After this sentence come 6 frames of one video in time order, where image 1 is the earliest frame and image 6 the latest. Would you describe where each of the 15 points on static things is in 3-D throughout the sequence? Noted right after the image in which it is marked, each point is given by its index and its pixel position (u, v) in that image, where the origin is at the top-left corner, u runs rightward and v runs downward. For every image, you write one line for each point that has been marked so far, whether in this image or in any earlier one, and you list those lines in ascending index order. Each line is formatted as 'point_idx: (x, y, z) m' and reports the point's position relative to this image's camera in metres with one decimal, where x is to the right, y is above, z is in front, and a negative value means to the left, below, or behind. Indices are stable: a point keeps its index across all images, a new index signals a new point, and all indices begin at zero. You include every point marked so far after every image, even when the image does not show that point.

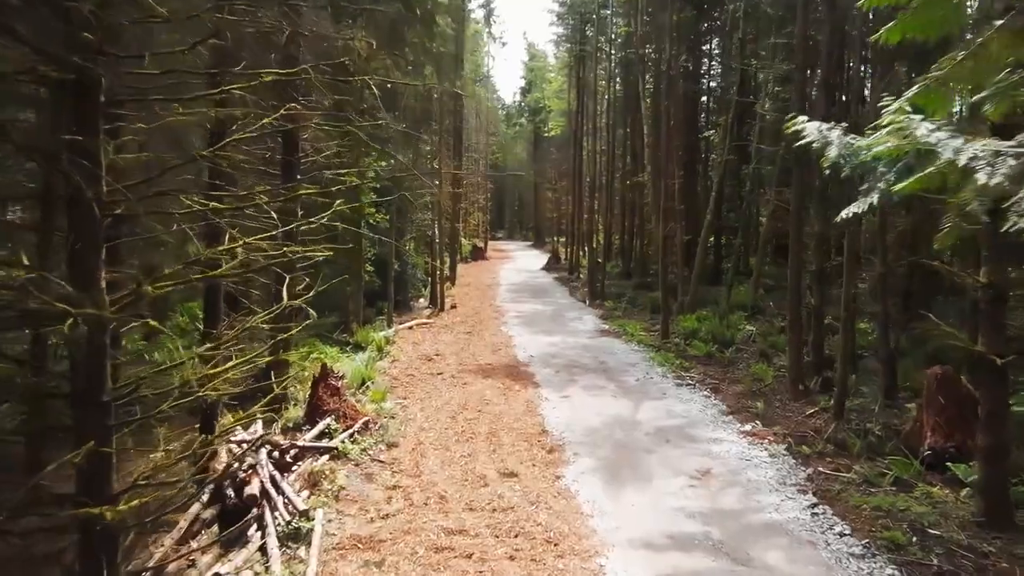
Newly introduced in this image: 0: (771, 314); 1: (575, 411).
0: (+6.6, -0.7, +17.1) m
1: (+1.0, -1.9, +10.7) m
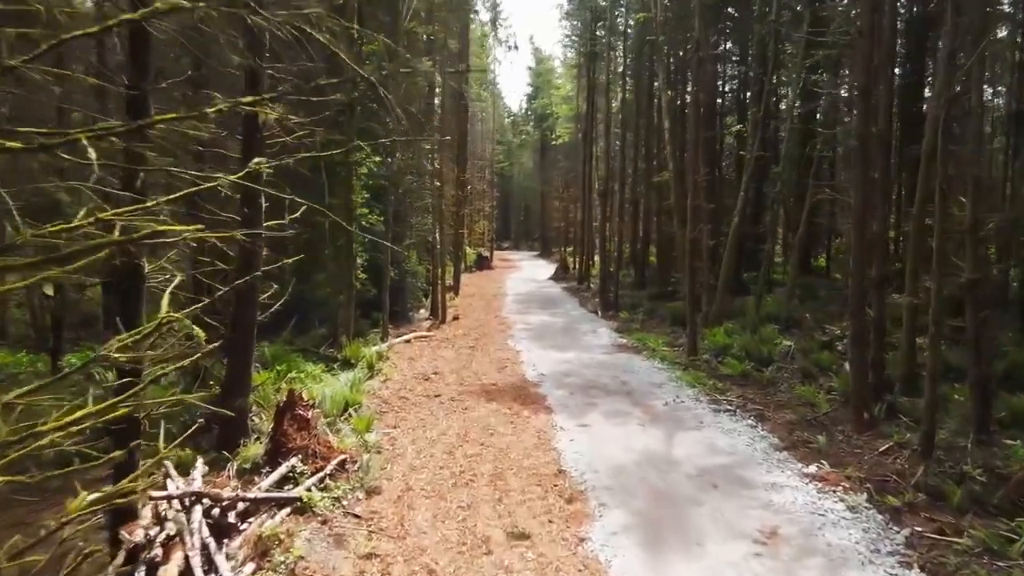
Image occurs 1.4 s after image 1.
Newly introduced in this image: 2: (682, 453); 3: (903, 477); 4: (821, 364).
0: (+6.7, -0.9, +15.3) m
1: (+1.1, -2.1, +8.9) m
2: (+2.2, -2.1, +8.6) m
3: (+4.4, -2.1, +7.6) m
4: (+5.8, -1.4, +12.6) m
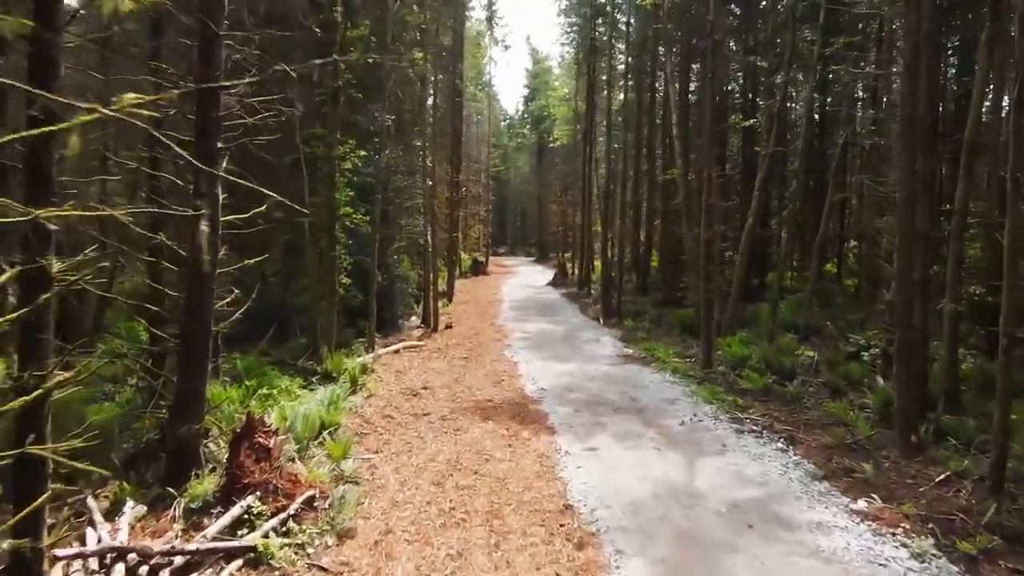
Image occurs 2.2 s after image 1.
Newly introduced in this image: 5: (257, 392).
0: (+6.7, -1.1, +14.2) m
1: (+1.1, -2.1, +7.8) m
2: (+2.1, -2.2, +7.4) m
3: (+4.4, -2.2, +6.5) m
4: (+5.7, -1.5, +11.5) m
5: (-3.8, -1.6, +9.9) m
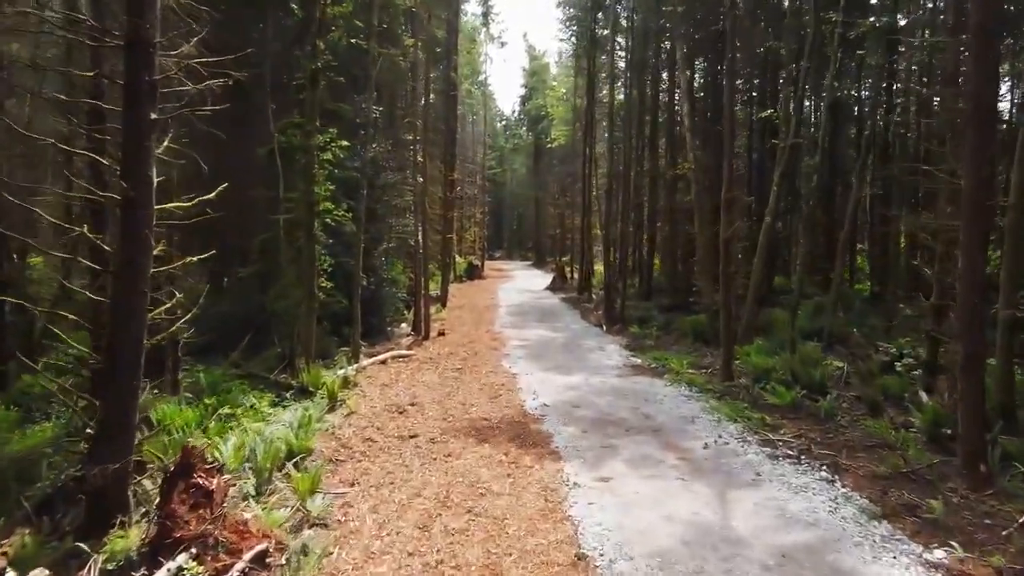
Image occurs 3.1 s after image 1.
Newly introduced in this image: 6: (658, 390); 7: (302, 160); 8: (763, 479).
0: (+6.6, -1.1, +13.0) m
1: (+1.1, -2.2, +6.5) m
2: (+2.1, -2.2, +6.2) m
3: (+4.4, -2.2, +5.3) m
4: (+5.7, -1.6, +10.3) m
5: (-3.8, -1.6, +8.6) m
6: (+2.4, -1.7, +11.3) m
7: (-3.7, +2.2, +11.8) m
8: (+2.7, -2.1, +7.3) m
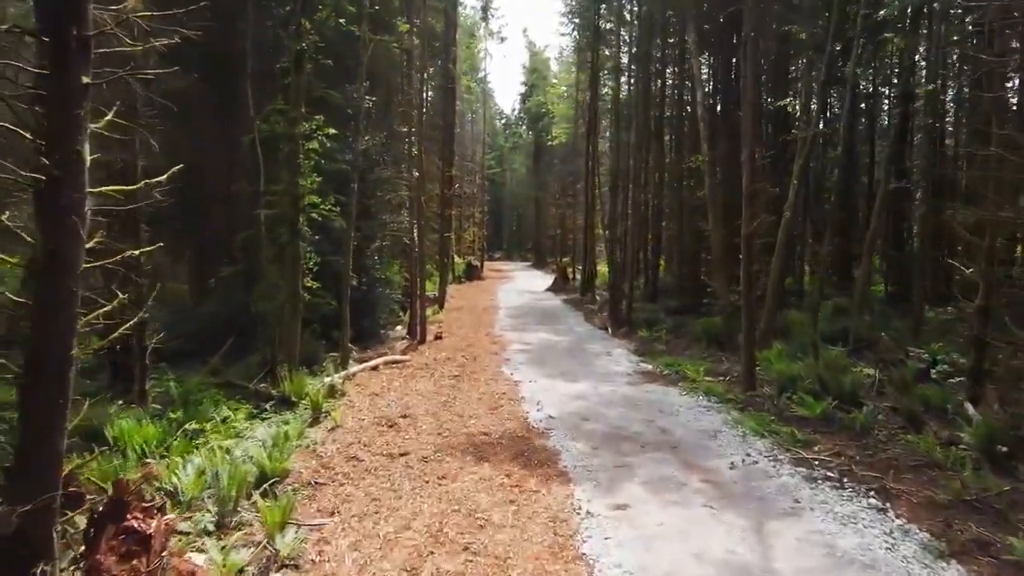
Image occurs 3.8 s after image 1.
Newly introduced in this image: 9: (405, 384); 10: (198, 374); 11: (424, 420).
0: (+6.7, -1.1, +12.1) m
1: (+1.1, -2.2, +5.6) m
2: (+2.2, -2.2, +5.3) m
3: (+4.4, -2.2, +4.3) m
4: (+5.7, -1.6, +9.3) m
5: (-3.7, -1.6, +7.7) m
6: (+2.5, -1.7, +10.3) m
7: (-3.6, +2.2, +10.8) m
8: (+2.7, -2.1, +6.4) m
9: (-1.8, -1.6, +11.4) m
10: (-5.0, -1.4, +10.7) m
11: (-1.2, -1.8, +9.2) m
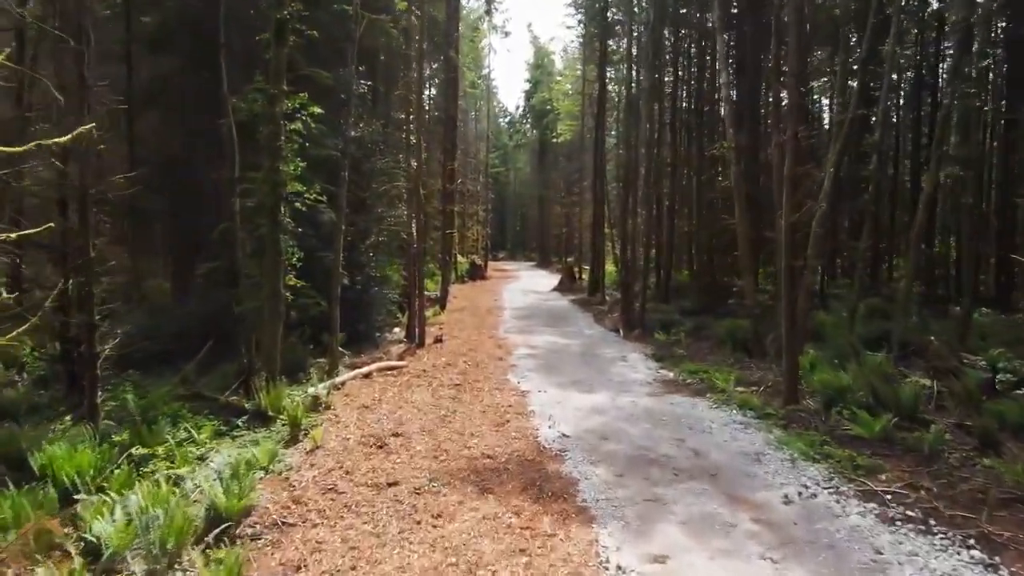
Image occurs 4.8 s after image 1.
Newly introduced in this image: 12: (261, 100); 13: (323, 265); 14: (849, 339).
0: (+6.8, -1.1, +10.8) m
1: (+1.2, -2.1, +4.3) m
2: (+2.2, -2.2, +4.0) m
3: (+4.5, -2.2, +3.0) m
4: (+5.8, -1.6, +8.0) m
5: (-3.6, -1.6, +6.4) m
6: (+2.6, -1.7, +9.1) m
7: (-3.5, +2.2, +9.6) m
8: (+2.8, -2.0, +5.1) m
9: (-1.7, -1.6, +10.1) m
10: (-4.9, -1.3, +9.5) m
11: (-1.1, -1.8, +7.9) m
12: (-3.6, +2.7, +9.7) m
13: (-3.4, +0.4, +12.0) m
14: (+5.9, -0.9, +11.7) m
